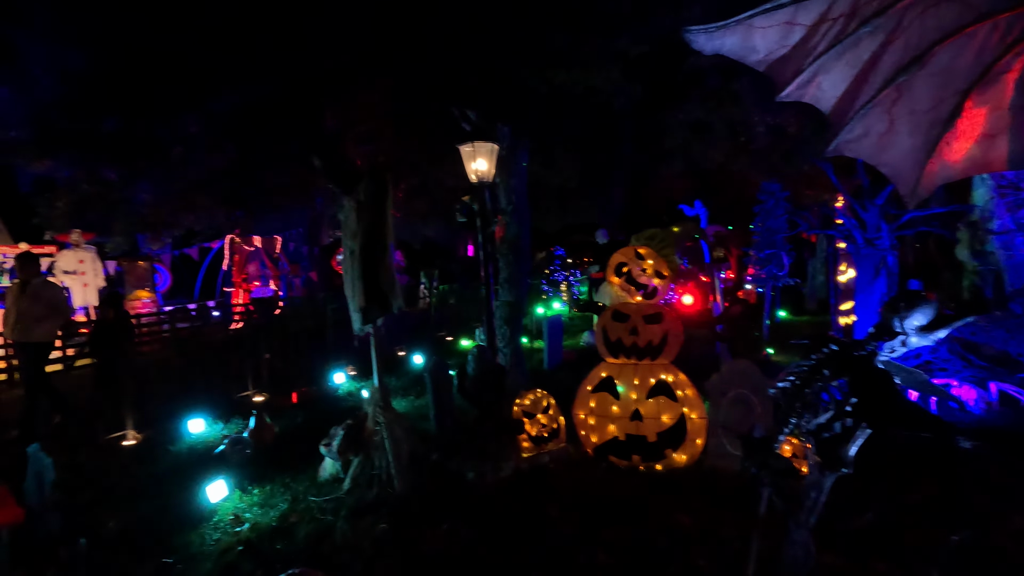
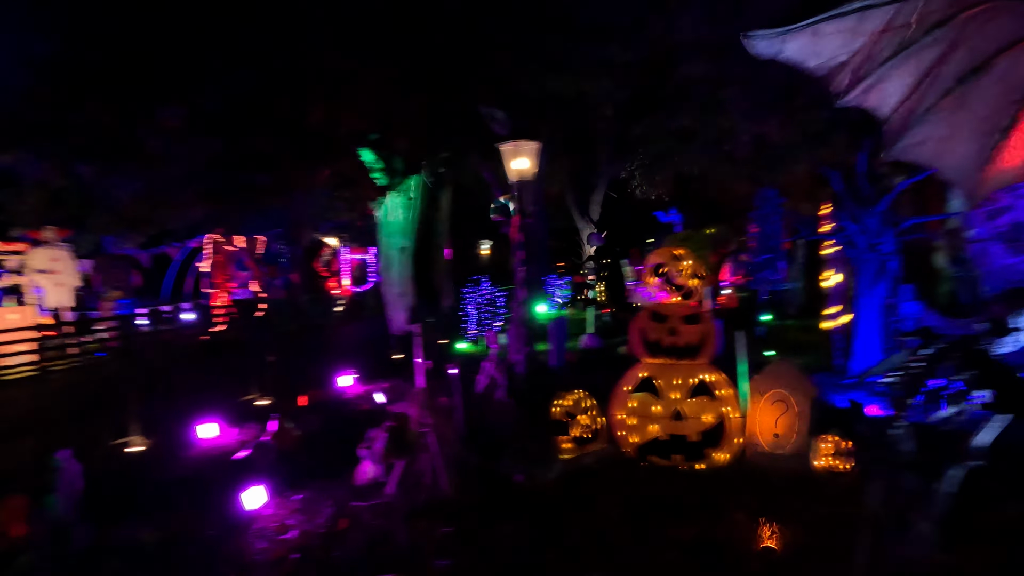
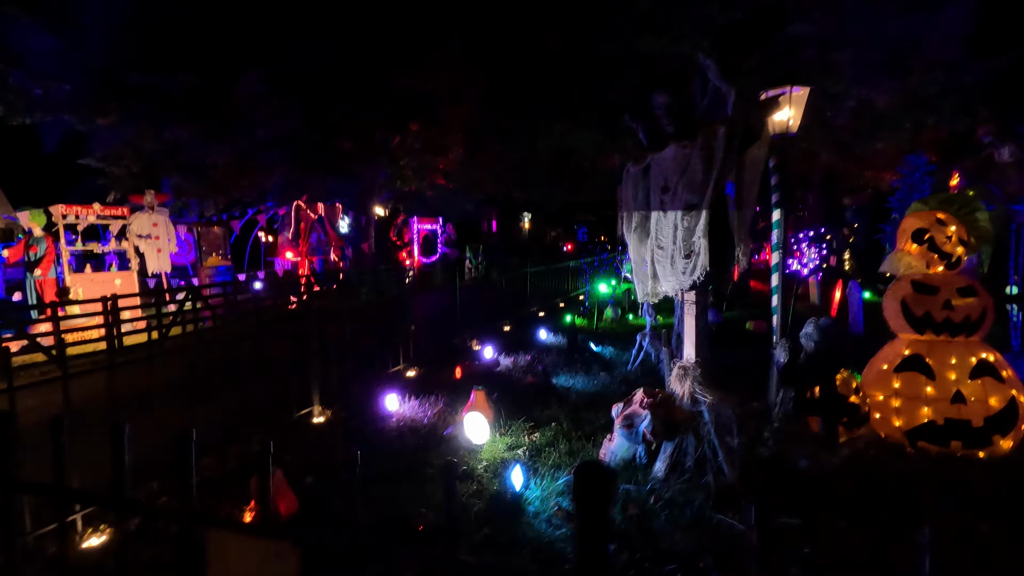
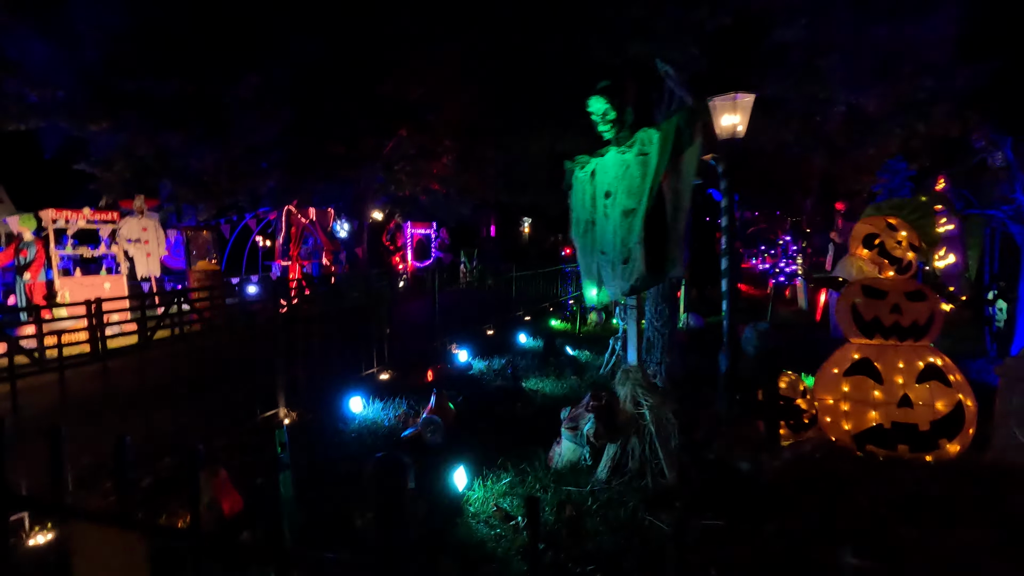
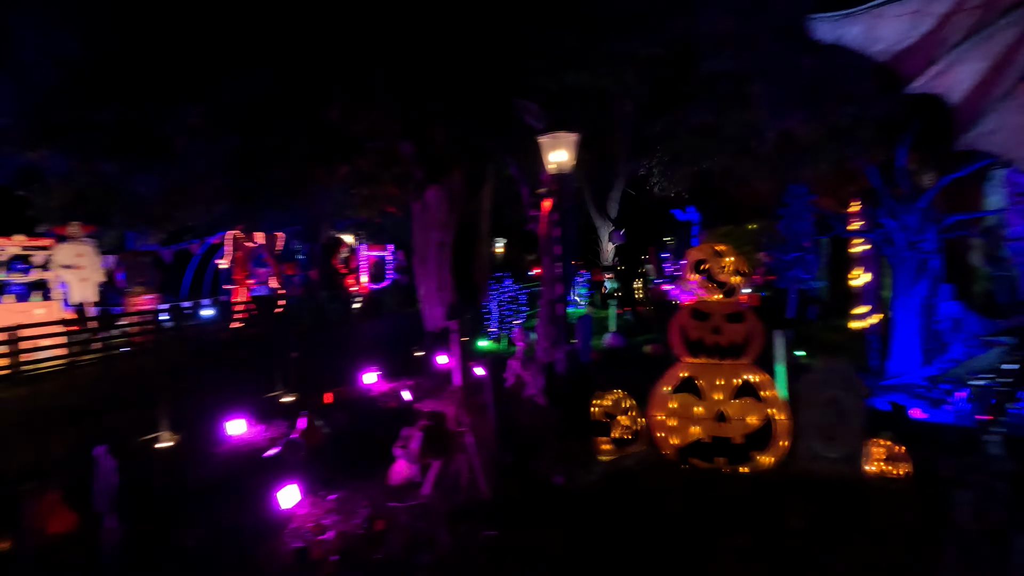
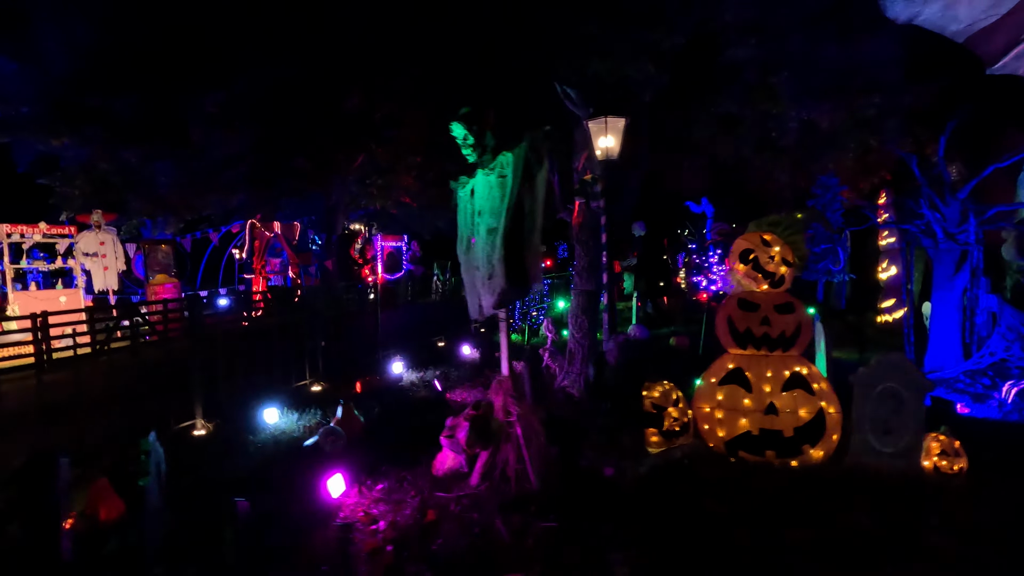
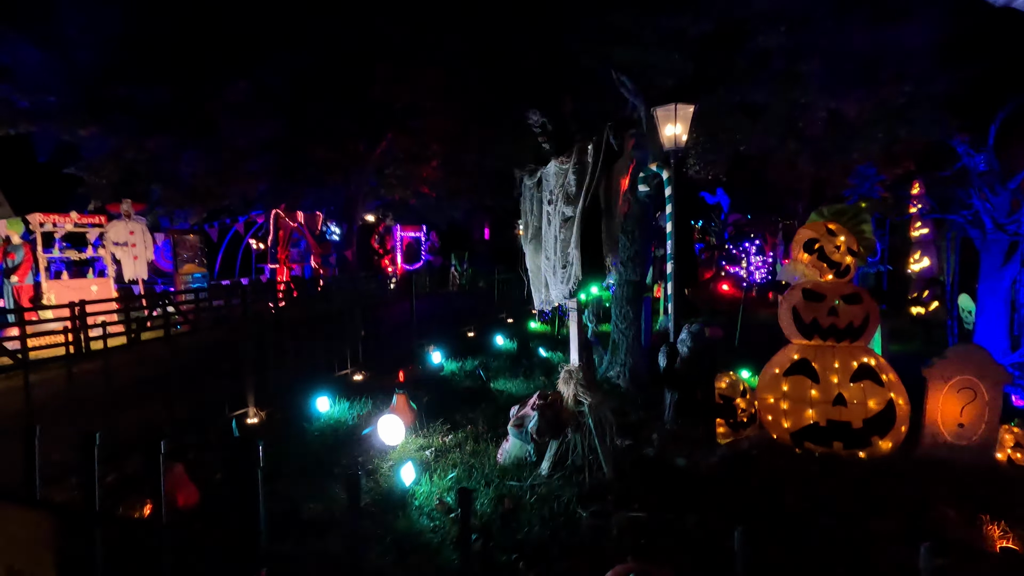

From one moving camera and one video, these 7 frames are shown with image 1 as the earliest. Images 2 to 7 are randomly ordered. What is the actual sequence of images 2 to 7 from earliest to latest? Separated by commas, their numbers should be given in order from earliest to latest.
2, 5, 6, 7, 4, 3
